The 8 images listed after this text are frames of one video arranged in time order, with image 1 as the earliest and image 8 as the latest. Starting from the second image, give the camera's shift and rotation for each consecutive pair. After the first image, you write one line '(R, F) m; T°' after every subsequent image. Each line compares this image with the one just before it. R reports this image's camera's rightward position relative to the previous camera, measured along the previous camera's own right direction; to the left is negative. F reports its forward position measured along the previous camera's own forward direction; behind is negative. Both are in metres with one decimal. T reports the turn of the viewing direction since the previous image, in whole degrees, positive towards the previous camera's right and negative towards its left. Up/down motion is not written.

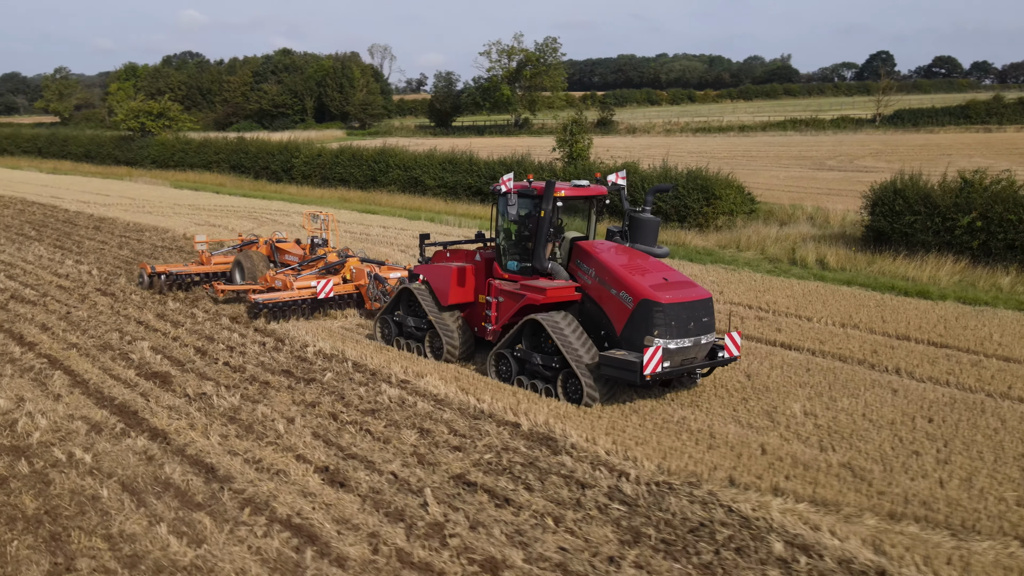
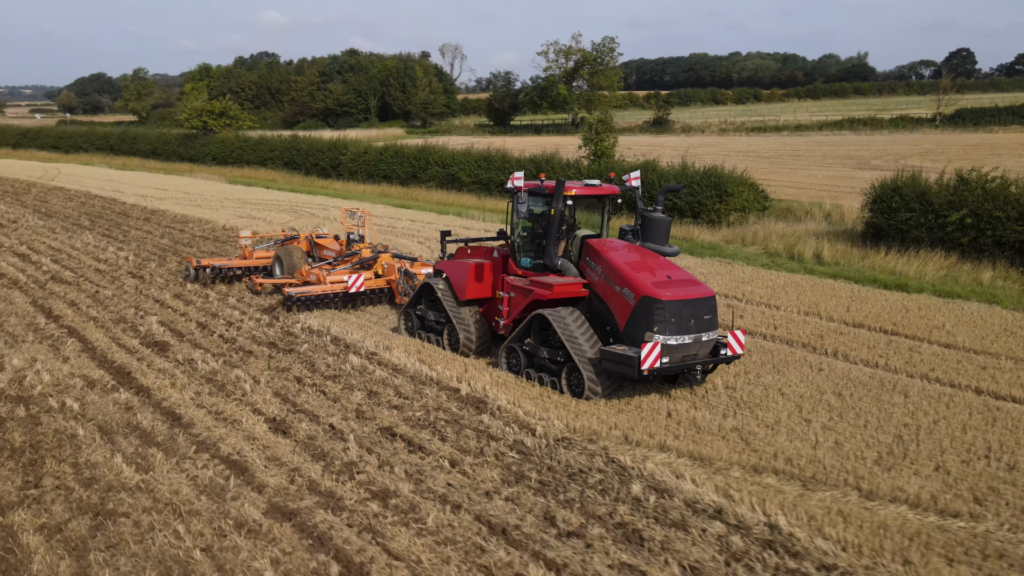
(+1.0, -0.8) m; -4°
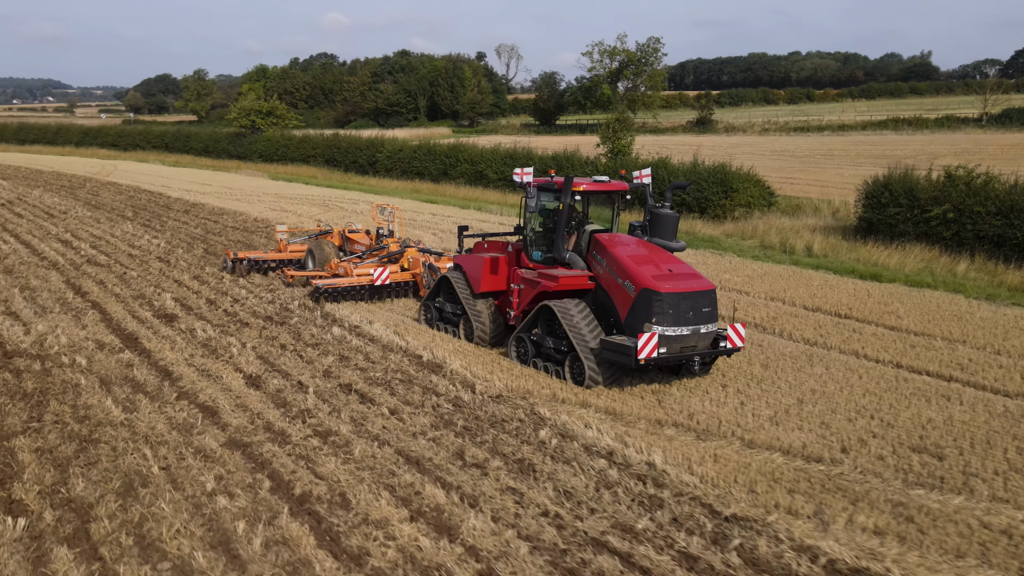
(+0.9, -0.9) m; -3°
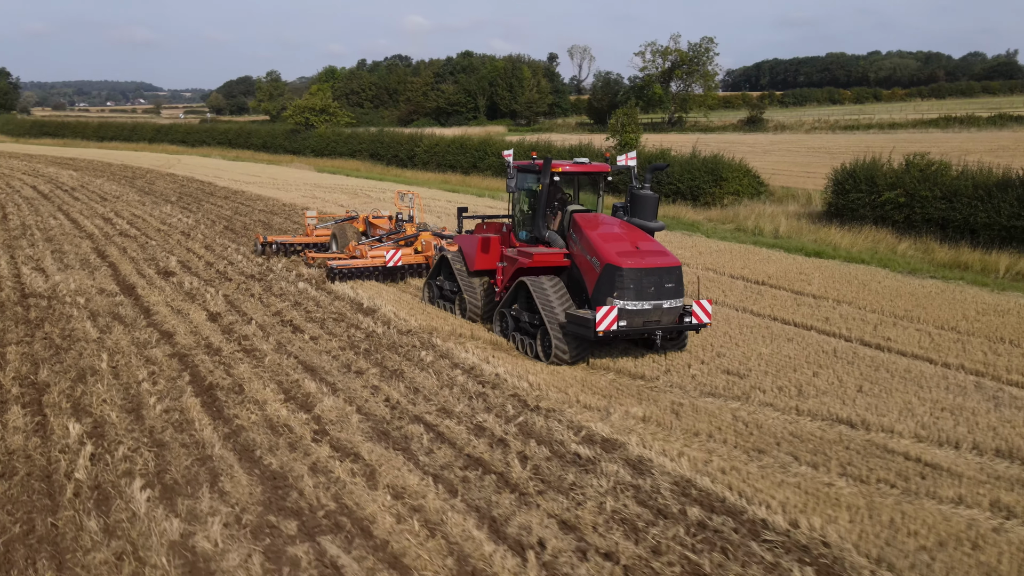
(+1.5, -1.4) m; -4°
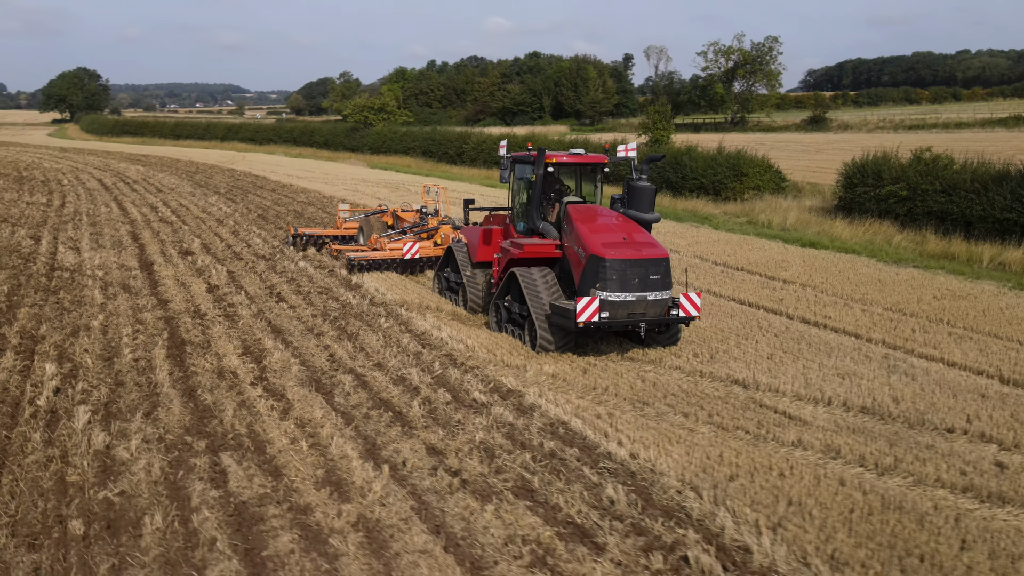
(+1.1, -0.7) m; -4°
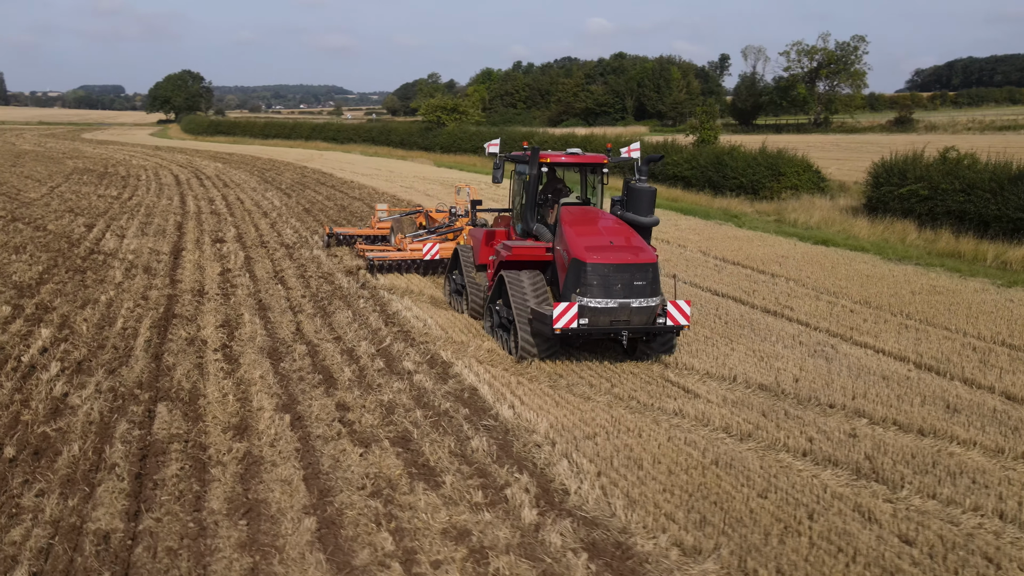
(+1.2, -0.6) m; -5°
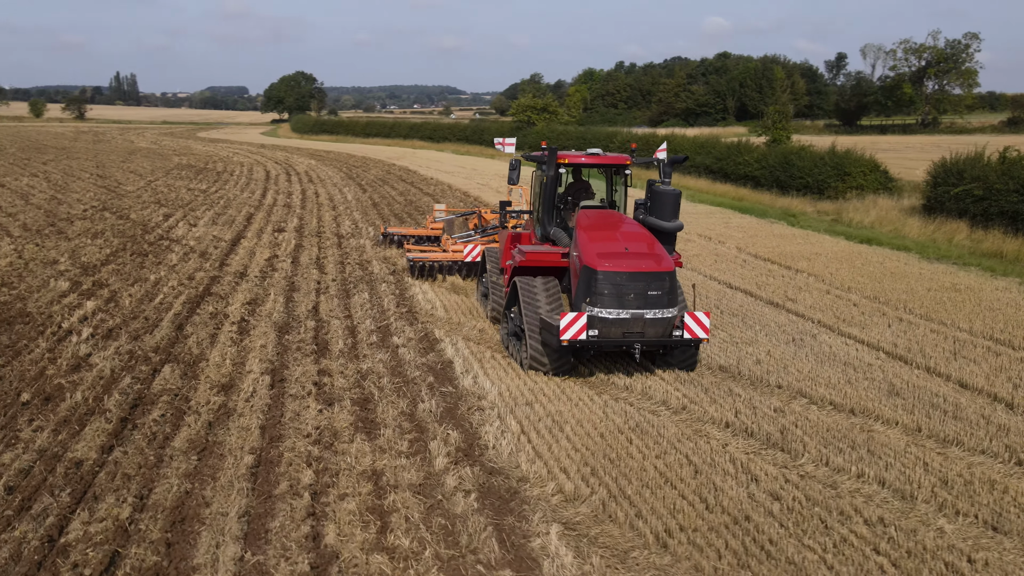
(+1.0, -0.6) m; -6°
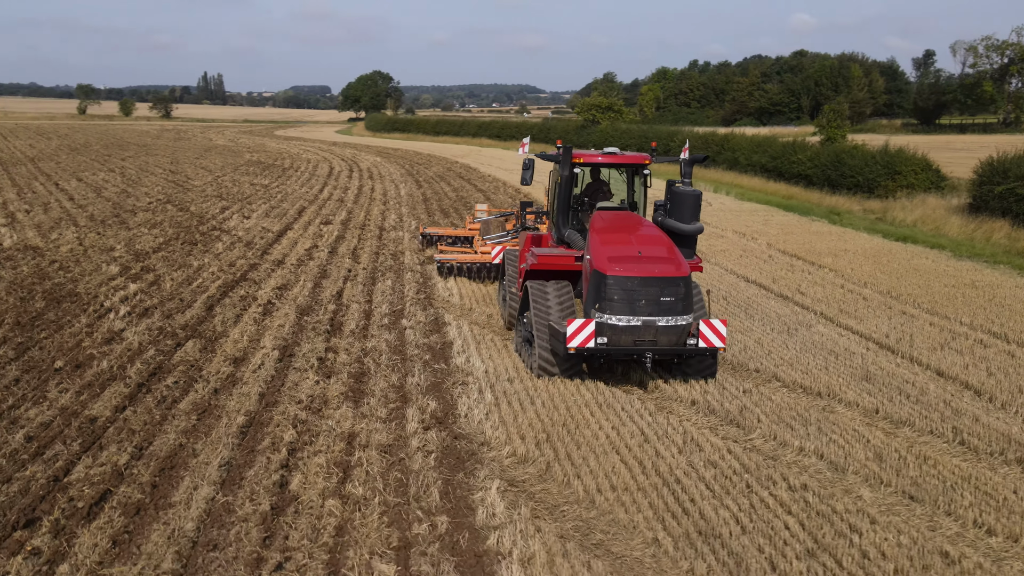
(+0.6, -0.5) m; -4°
